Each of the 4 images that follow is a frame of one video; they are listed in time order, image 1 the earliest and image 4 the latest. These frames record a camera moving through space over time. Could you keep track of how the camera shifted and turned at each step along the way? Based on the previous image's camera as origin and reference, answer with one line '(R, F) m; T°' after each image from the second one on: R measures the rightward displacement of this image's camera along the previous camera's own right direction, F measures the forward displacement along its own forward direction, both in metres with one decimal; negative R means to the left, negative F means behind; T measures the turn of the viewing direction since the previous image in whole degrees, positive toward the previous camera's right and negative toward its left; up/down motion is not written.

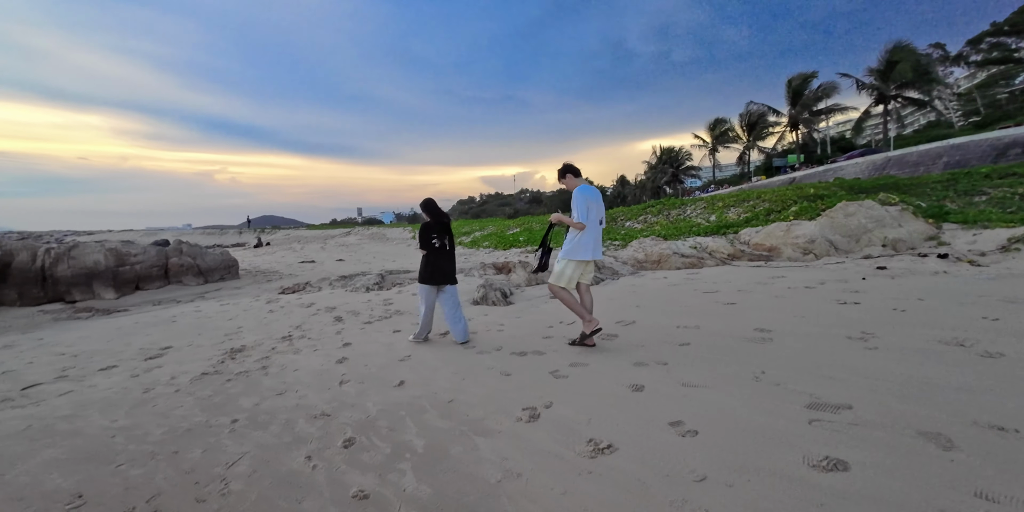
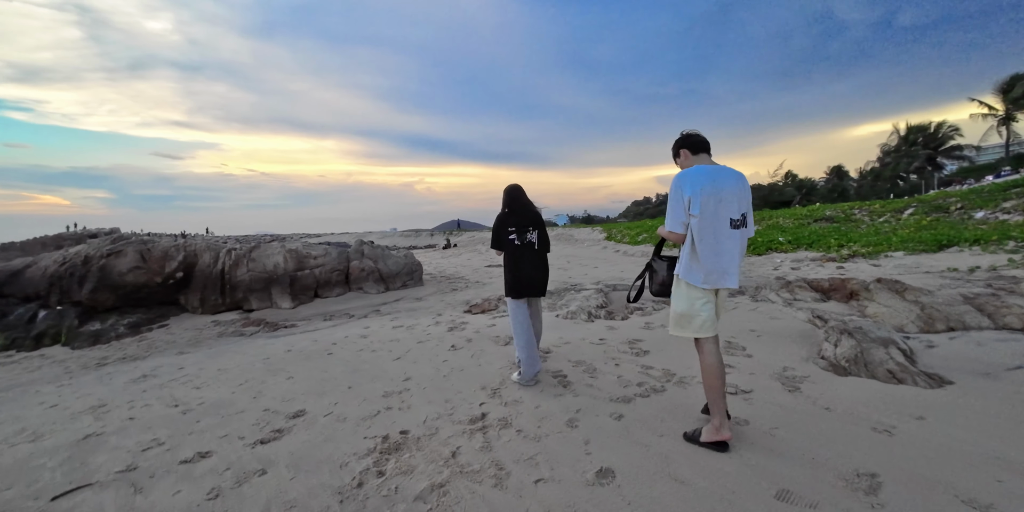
(-1.4, +2.9) m; -20°
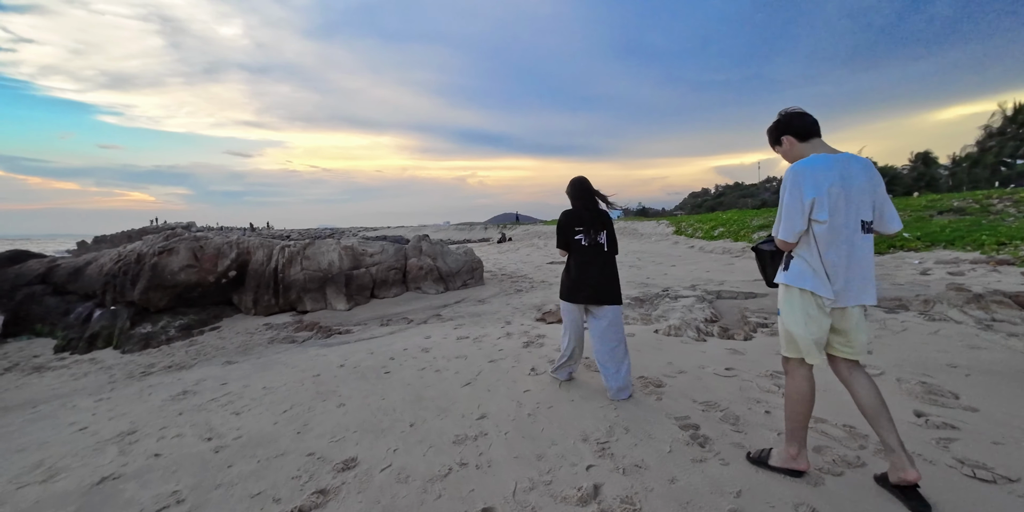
(-0.3, +0.9) m; -6°
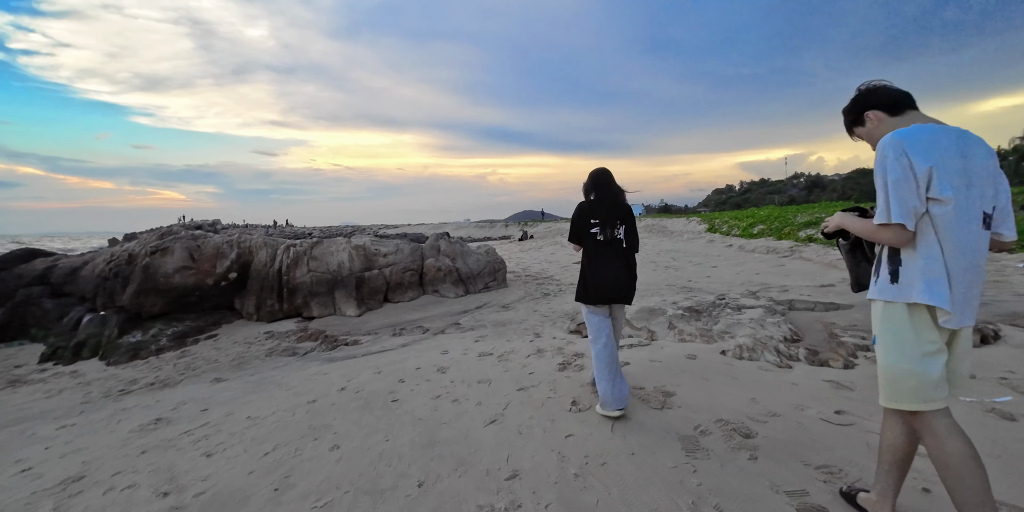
(-0.1, +0.8) m; -2°
